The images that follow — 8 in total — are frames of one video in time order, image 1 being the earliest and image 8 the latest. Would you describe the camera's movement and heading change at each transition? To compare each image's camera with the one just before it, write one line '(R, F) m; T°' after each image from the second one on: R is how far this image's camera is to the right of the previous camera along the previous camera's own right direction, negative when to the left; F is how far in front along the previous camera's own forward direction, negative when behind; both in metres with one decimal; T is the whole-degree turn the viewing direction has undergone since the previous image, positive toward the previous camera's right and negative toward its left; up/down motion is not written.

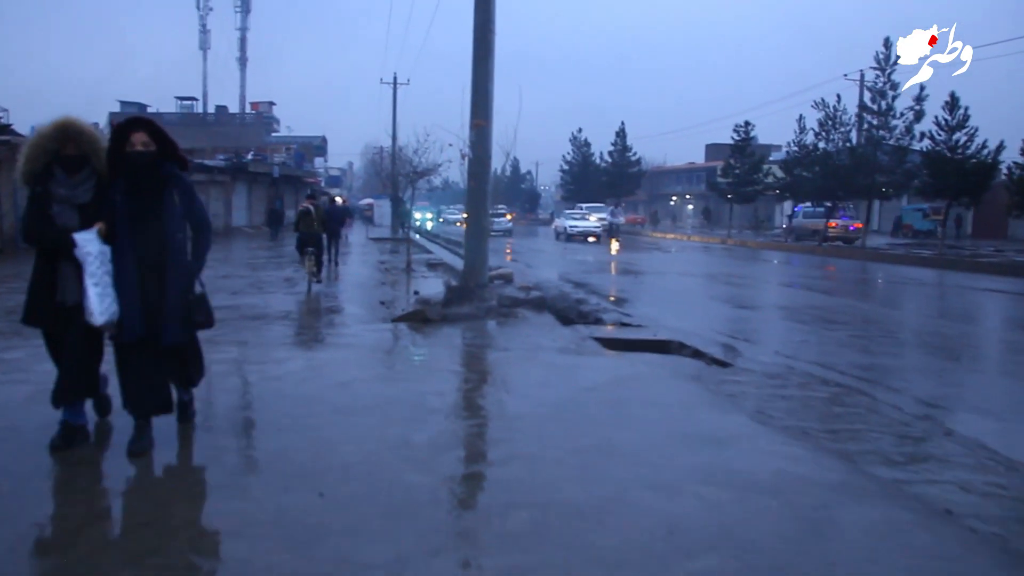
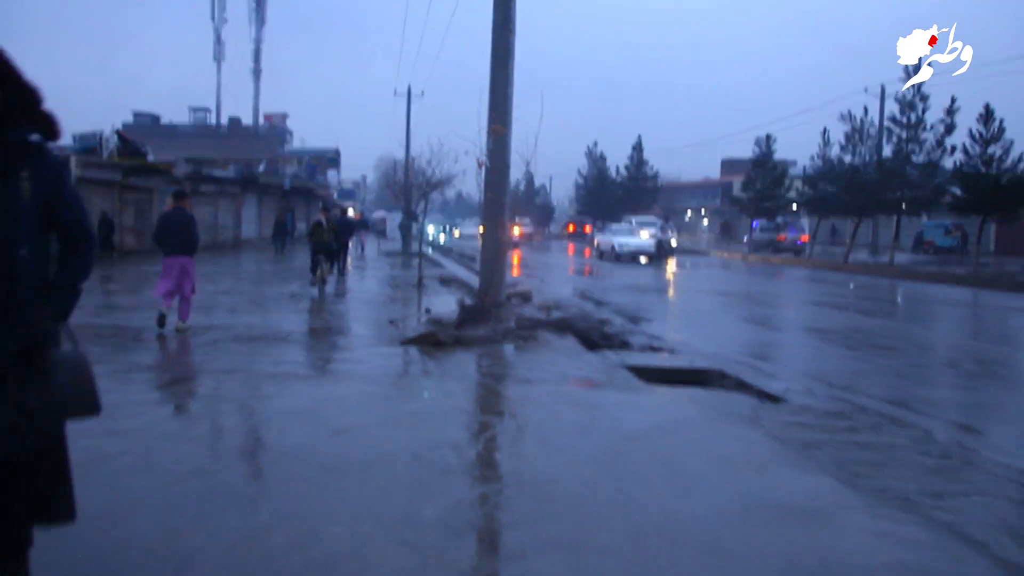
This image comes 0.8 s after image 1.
(-0.1, +1.0) m; -1°
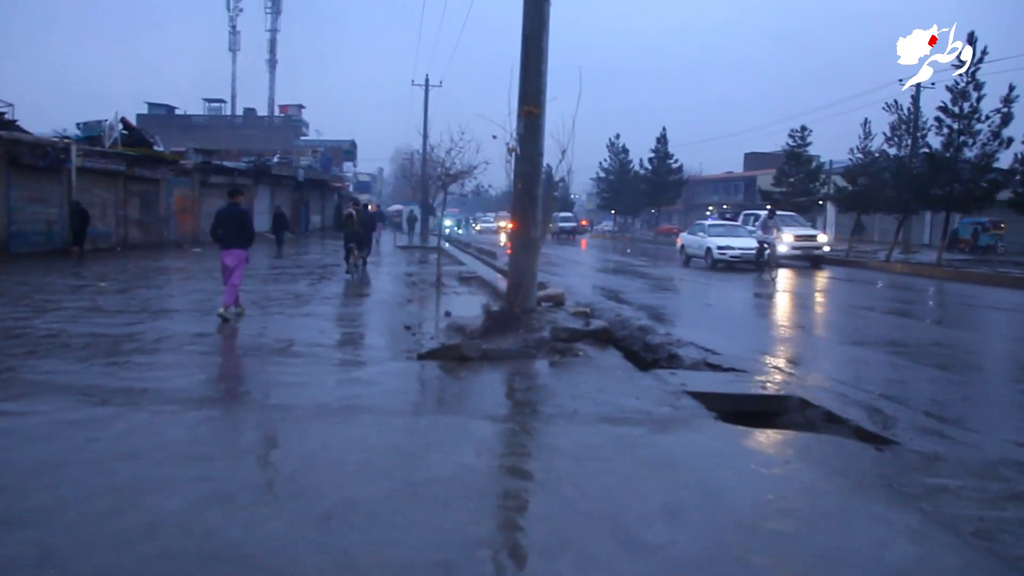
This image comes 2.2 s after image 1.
(-0.2, +1.5) m; -1°
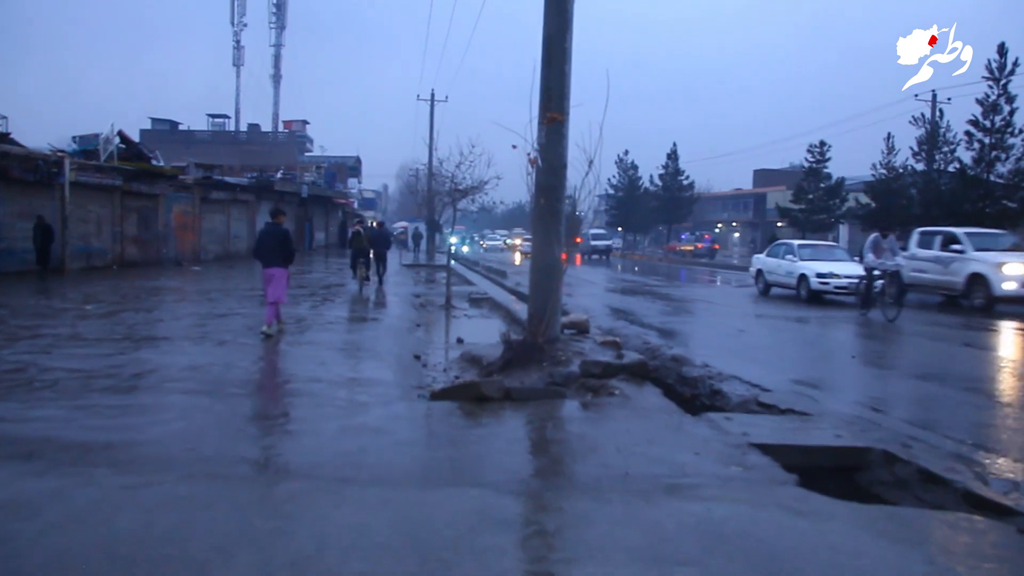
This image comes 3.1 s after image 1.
(-0.2, +1.1) m; 0°
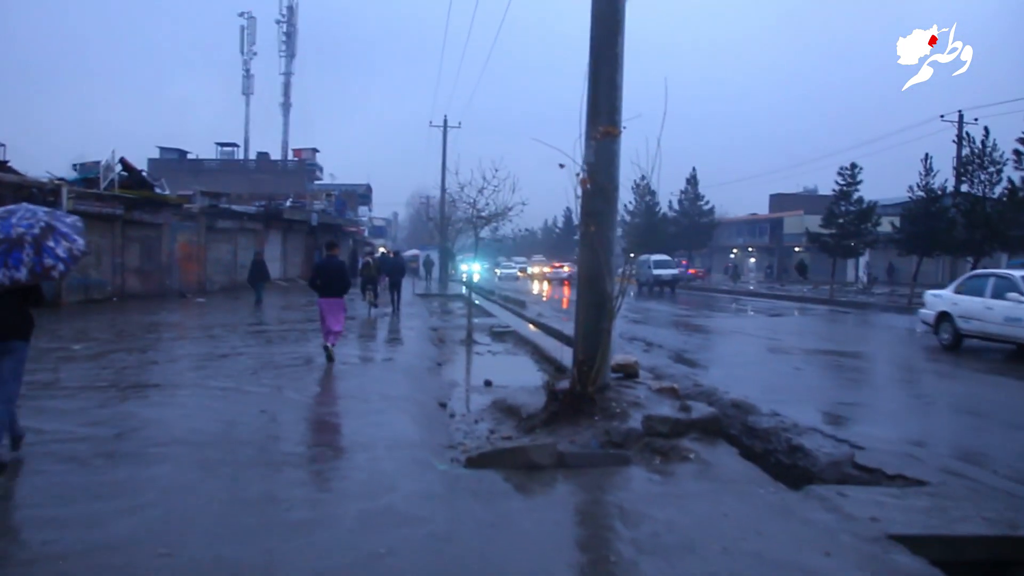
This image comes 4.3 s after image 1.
(-0.3, +1.4) m; 0°
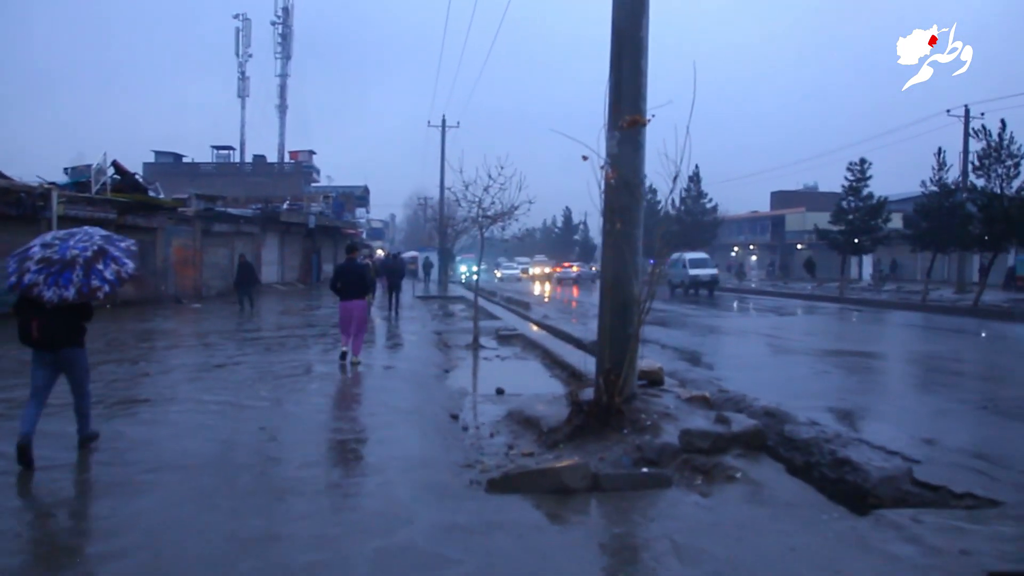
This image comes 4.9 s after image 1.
(-0.1, +0.7) m; 0°
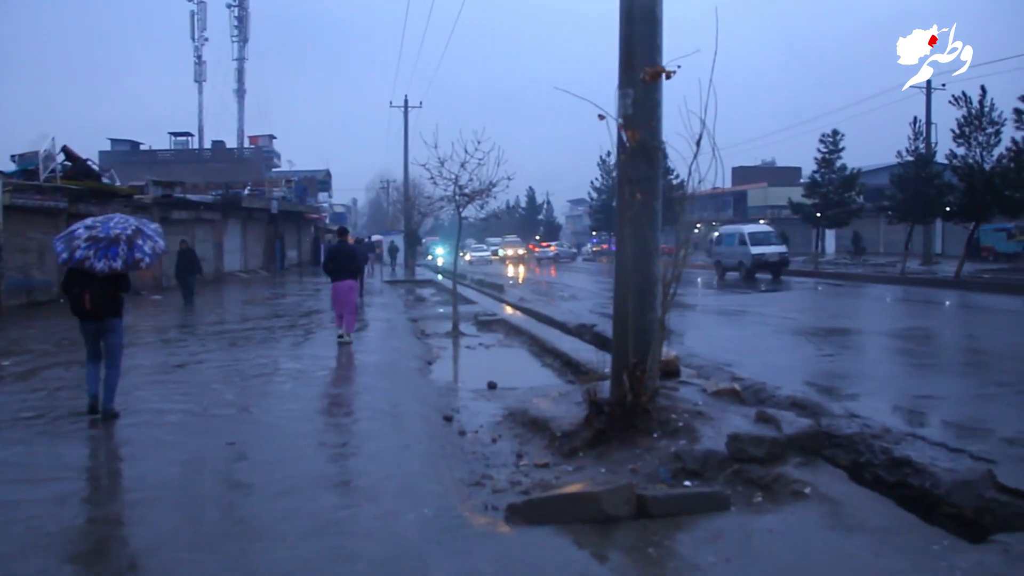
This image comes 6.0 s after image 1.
(-0.2, +1.1) m; +2°
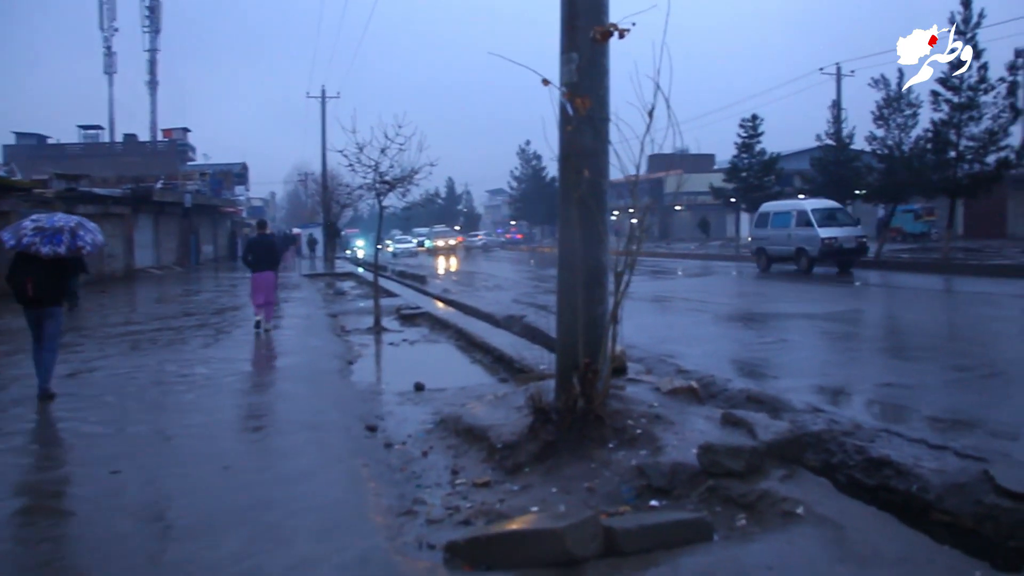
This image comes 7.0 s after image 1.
(0.0, +0.9) m; +4°
